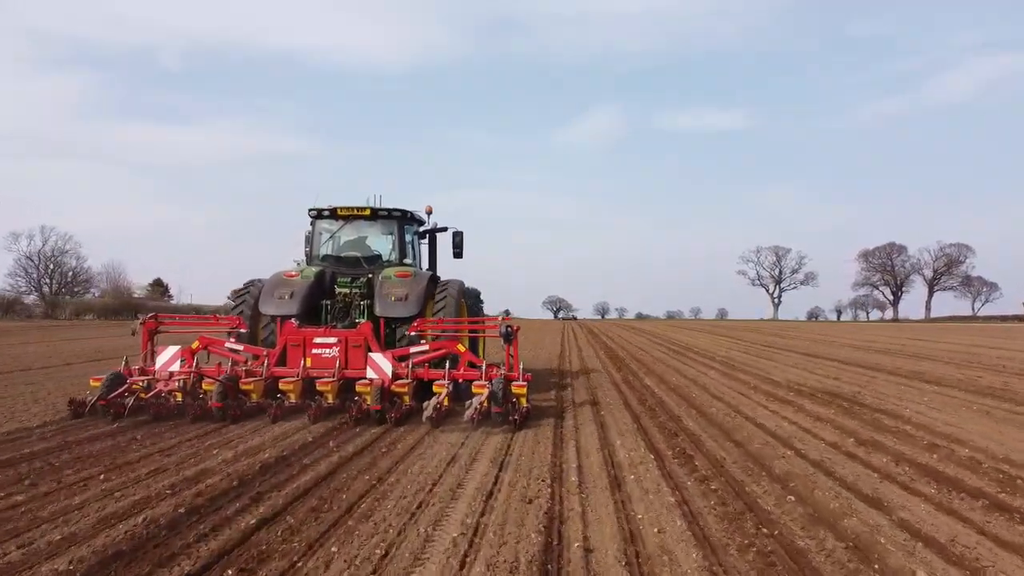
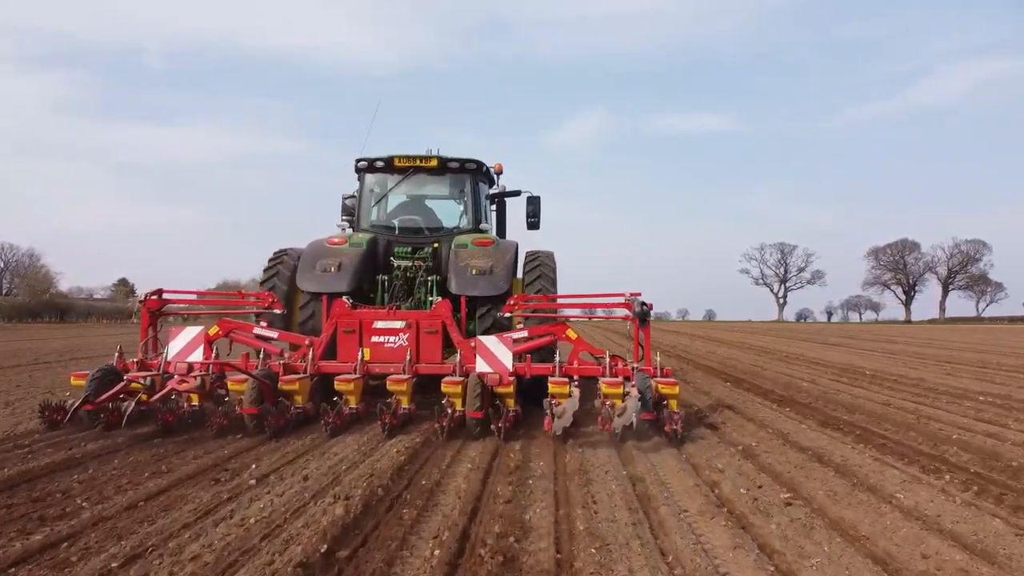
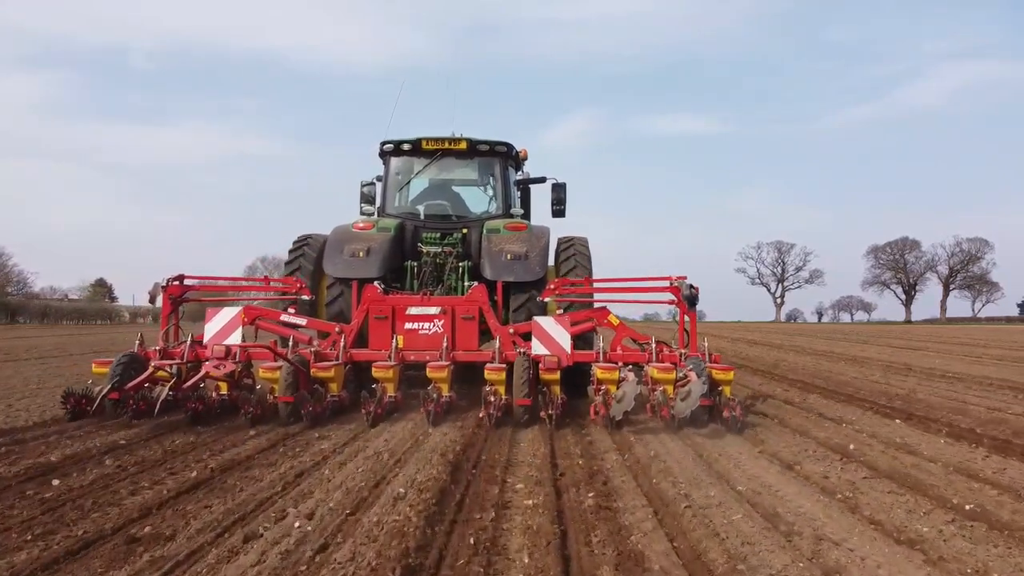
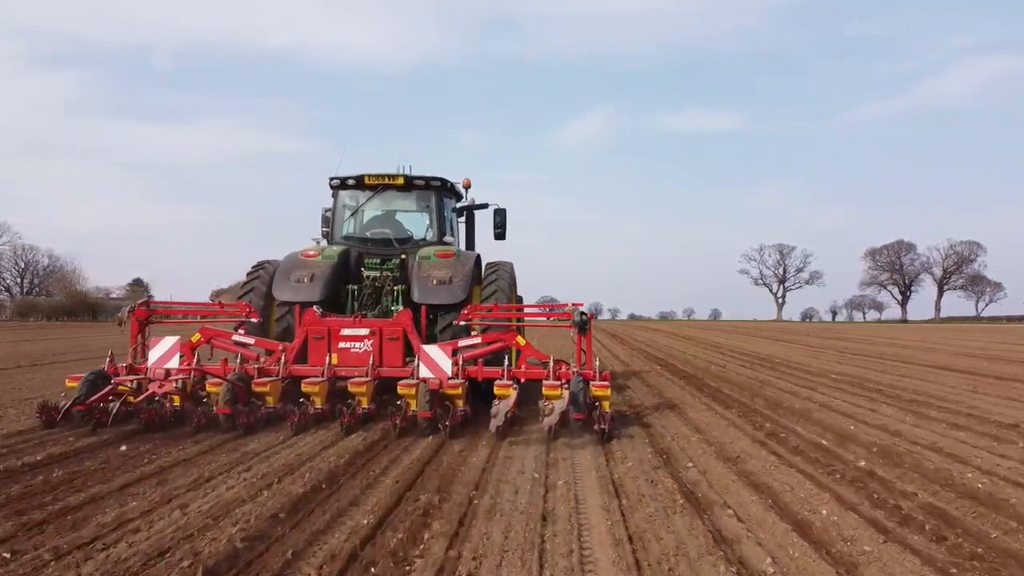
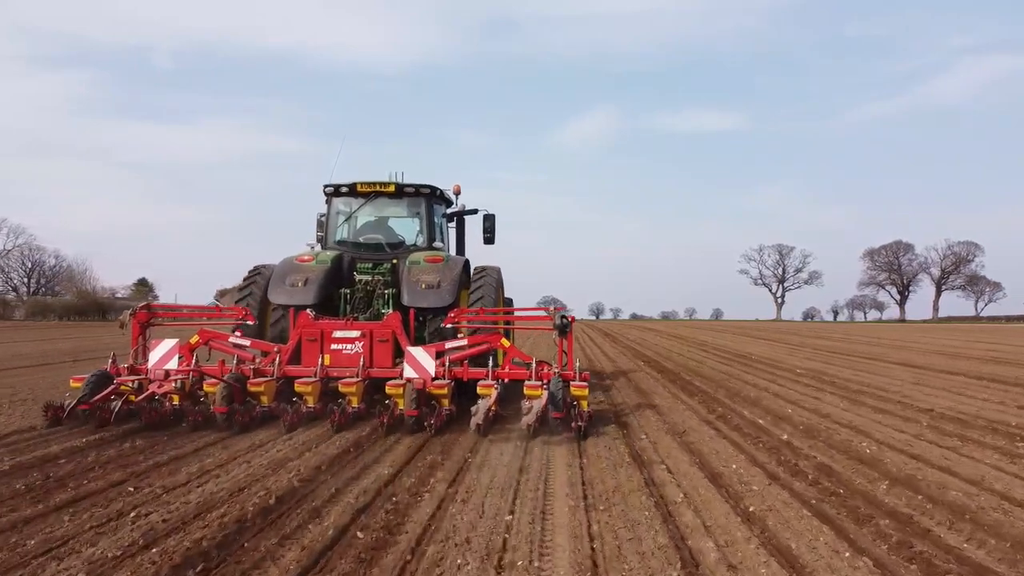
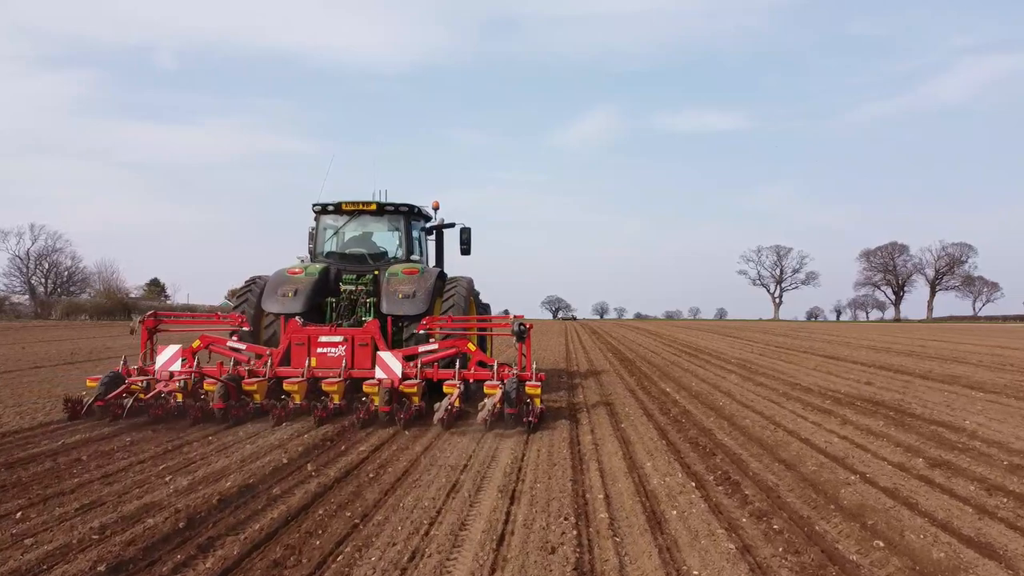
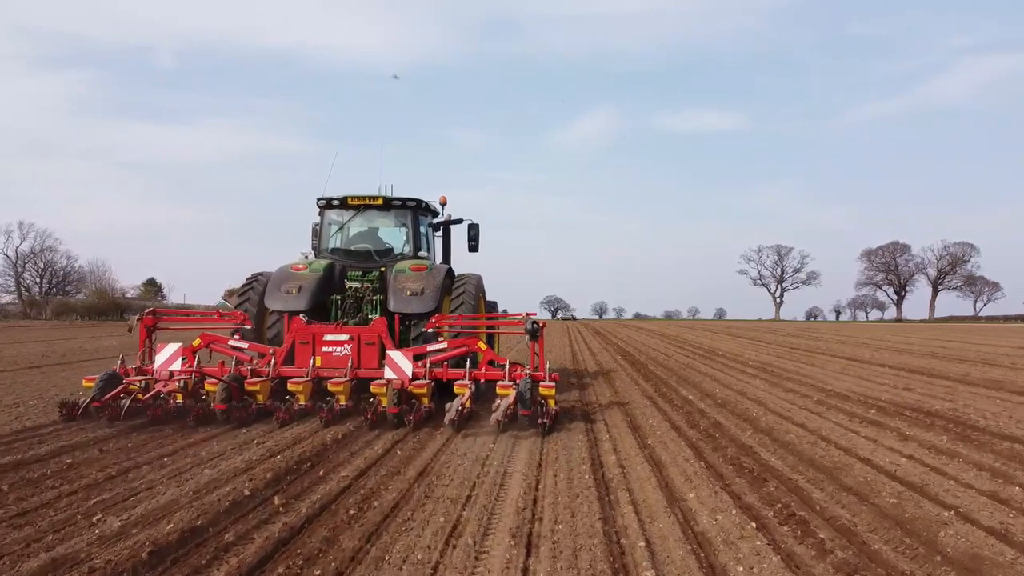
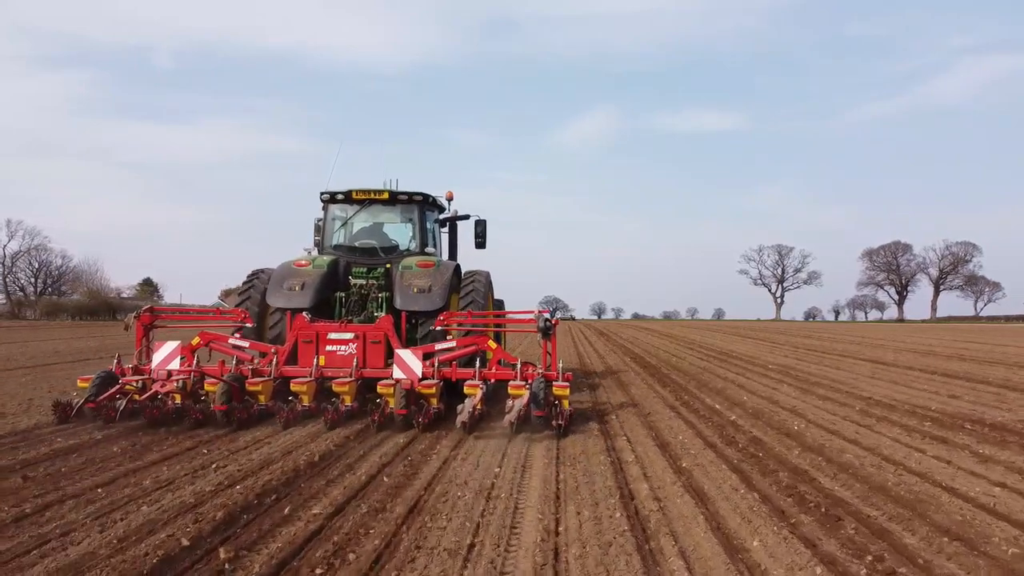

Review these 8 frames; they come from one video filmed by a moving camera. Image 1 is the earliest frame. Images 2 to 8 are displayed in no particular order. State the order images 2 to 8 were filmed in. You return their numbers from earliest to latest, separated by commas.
6, 7, 8, 5, 4, 2, 3
